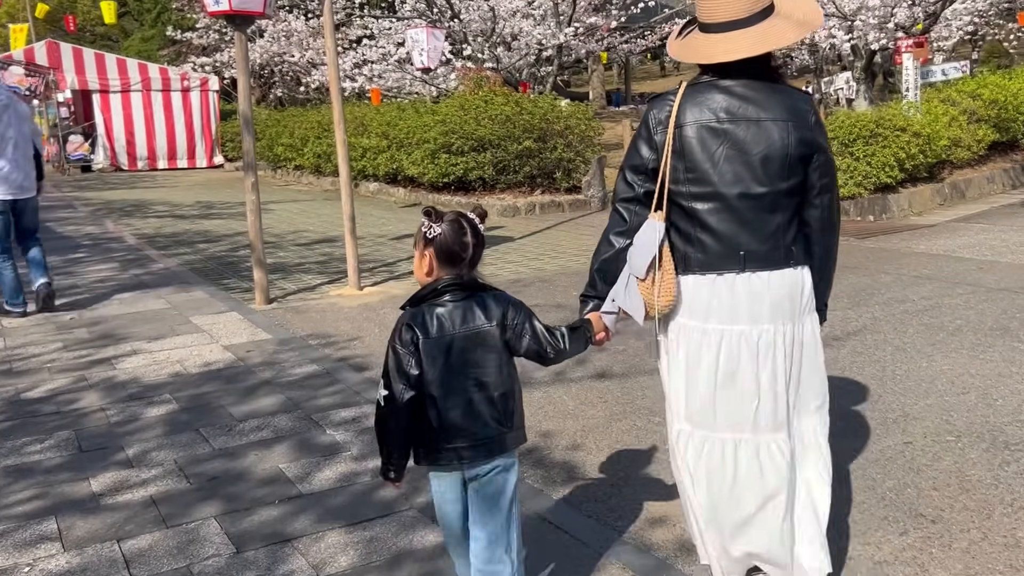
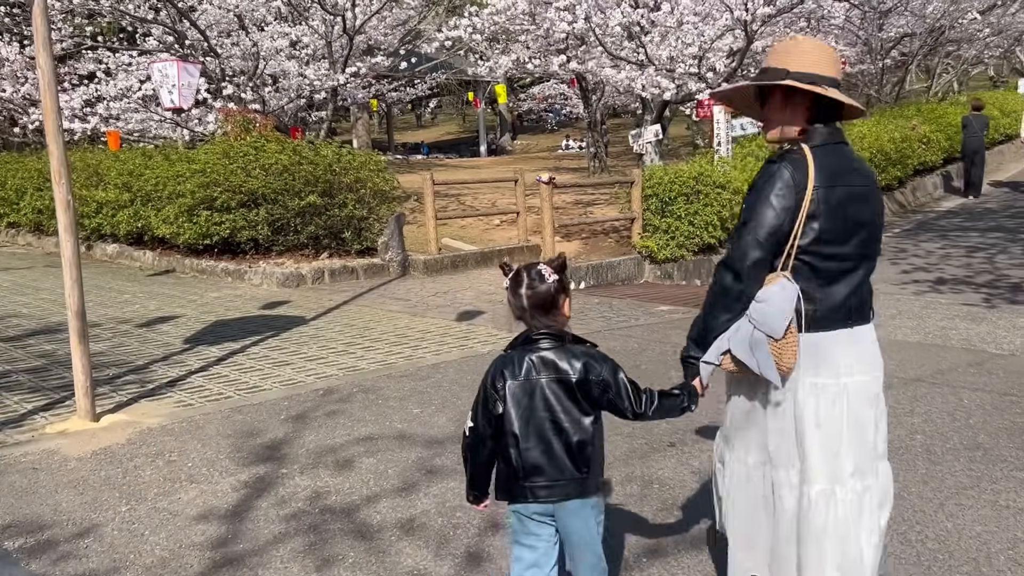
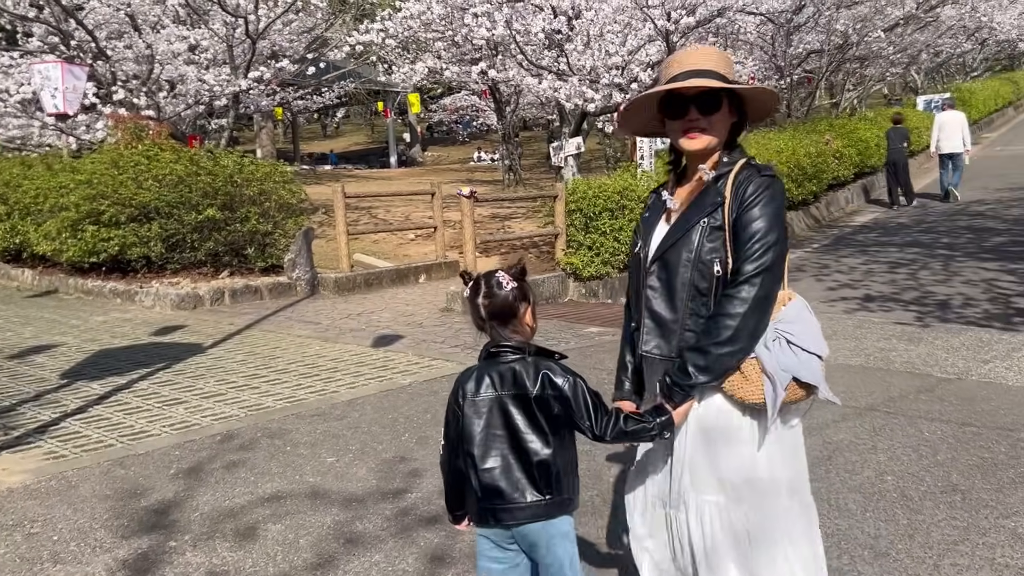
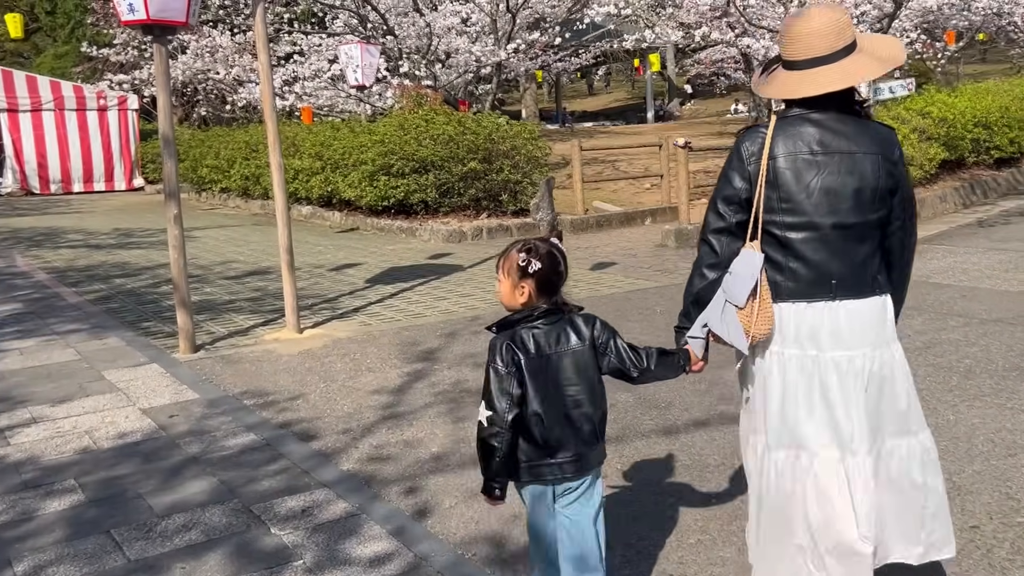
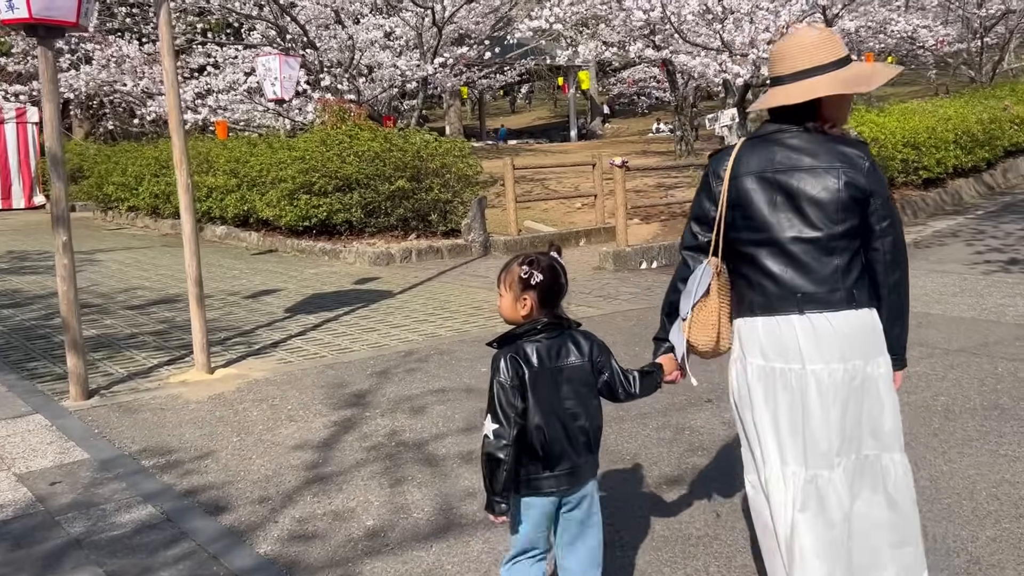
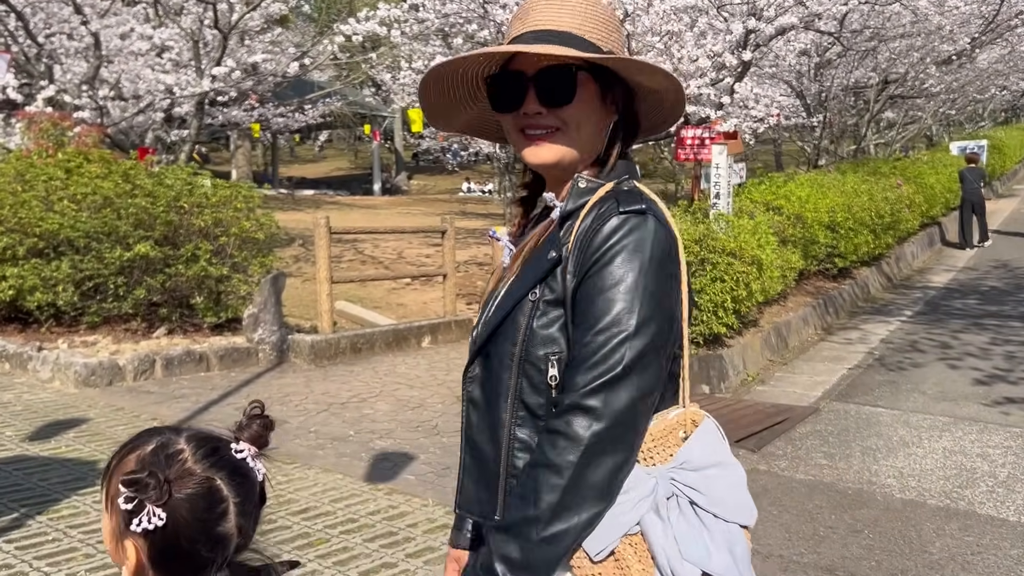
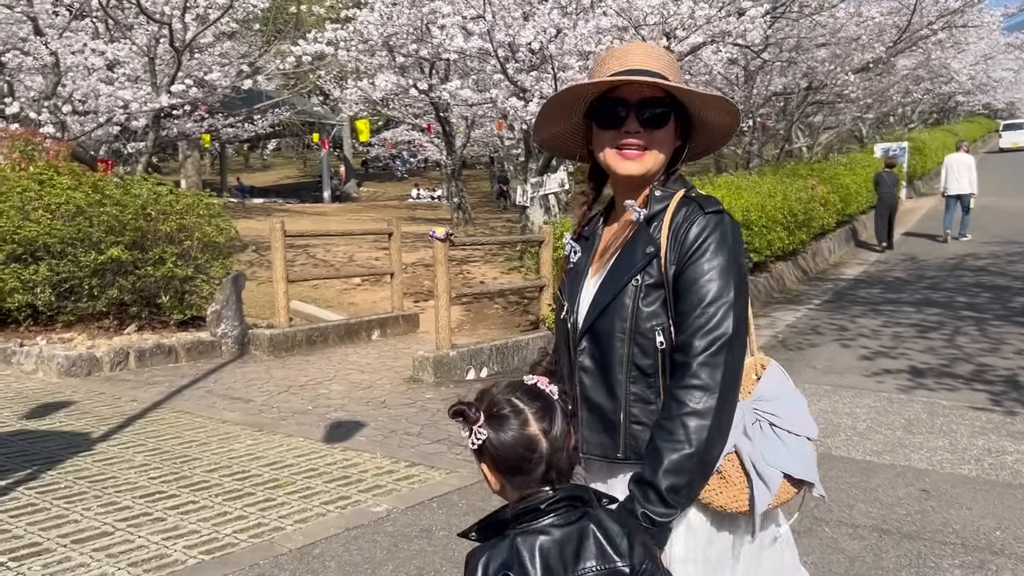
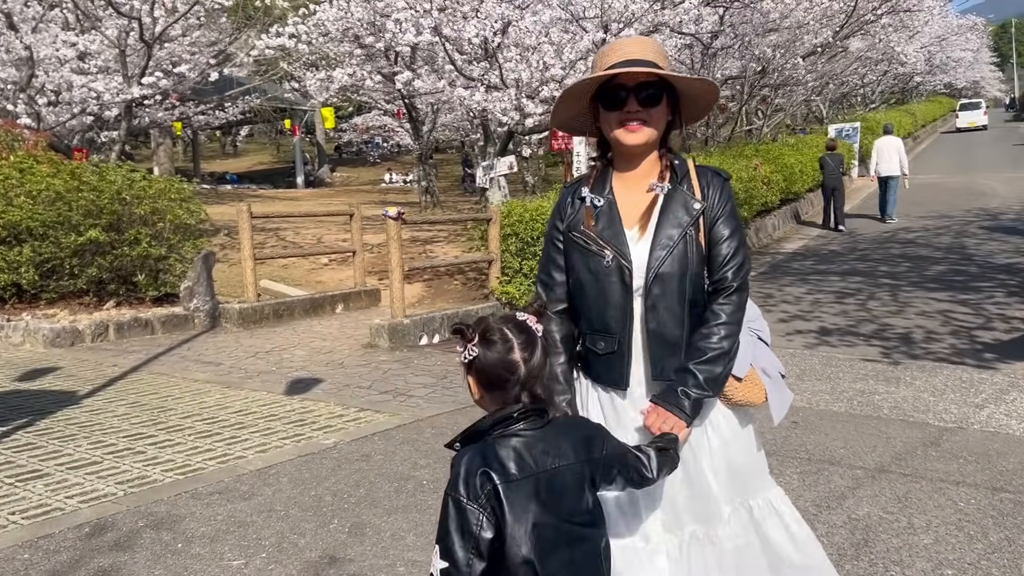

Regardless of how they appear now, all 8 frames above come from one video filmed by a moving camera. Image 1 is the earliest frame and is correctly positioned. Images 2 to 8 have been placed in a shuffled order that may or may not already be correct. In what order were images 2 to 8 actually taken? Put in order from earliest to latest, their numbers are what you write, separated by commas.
4, 5, 2, 3, 8, 7, 6
